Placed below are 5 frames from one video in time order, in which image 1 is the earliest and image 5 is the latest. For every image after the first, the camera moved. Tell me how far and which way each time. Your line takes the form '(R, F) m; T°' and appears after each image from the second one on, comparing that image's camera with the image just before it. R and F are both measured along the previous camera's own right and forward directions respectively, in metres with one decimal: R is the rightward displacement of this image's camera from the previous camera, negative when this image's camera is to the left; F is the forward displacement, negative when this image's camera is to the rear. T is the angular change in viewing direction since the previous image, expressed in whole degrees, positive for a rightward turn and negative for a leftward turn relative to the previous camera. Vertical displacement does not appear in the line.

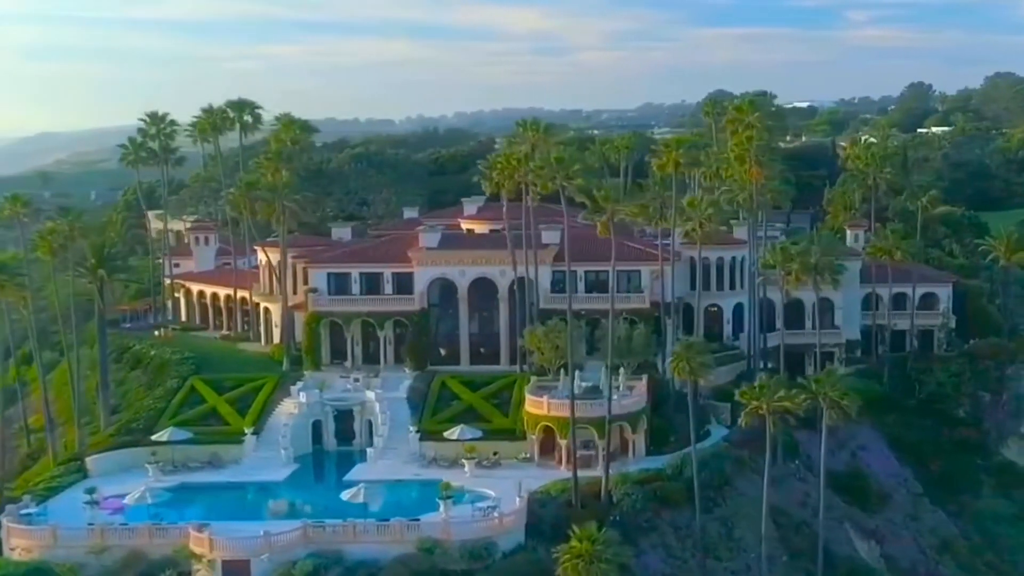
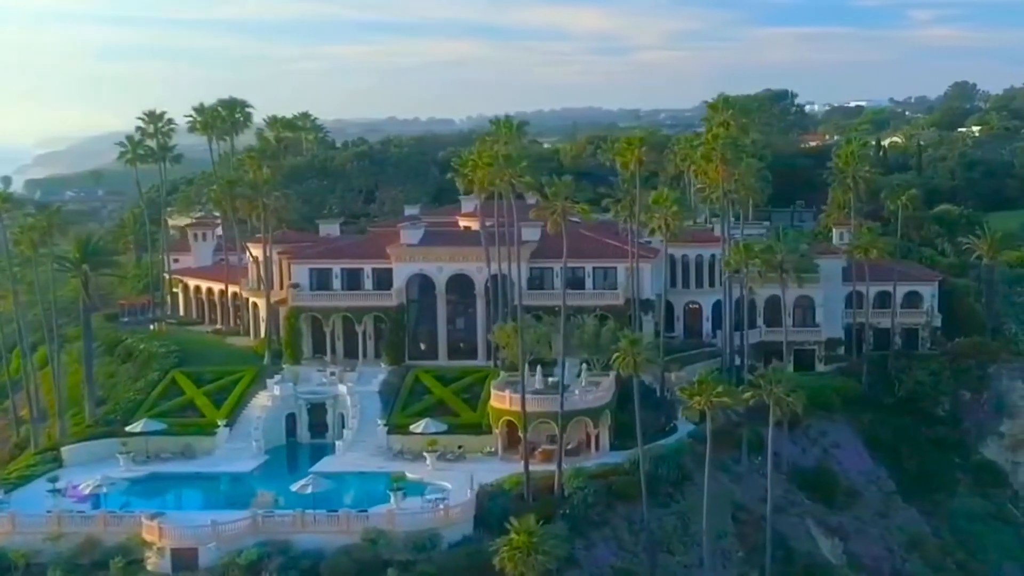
(+3.9, -0.4) m; -3°
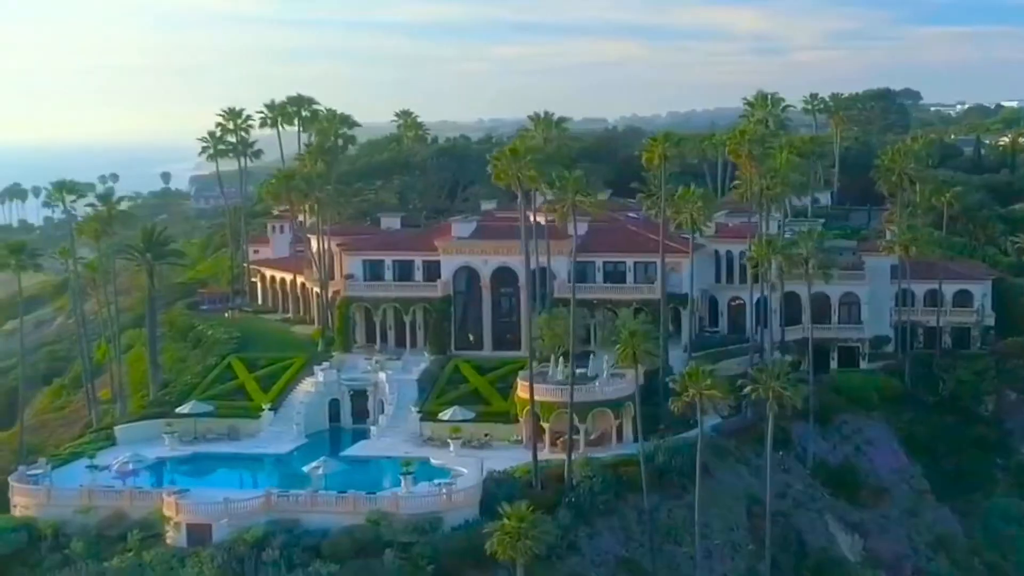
(+5.4, -1.1) m; -6°
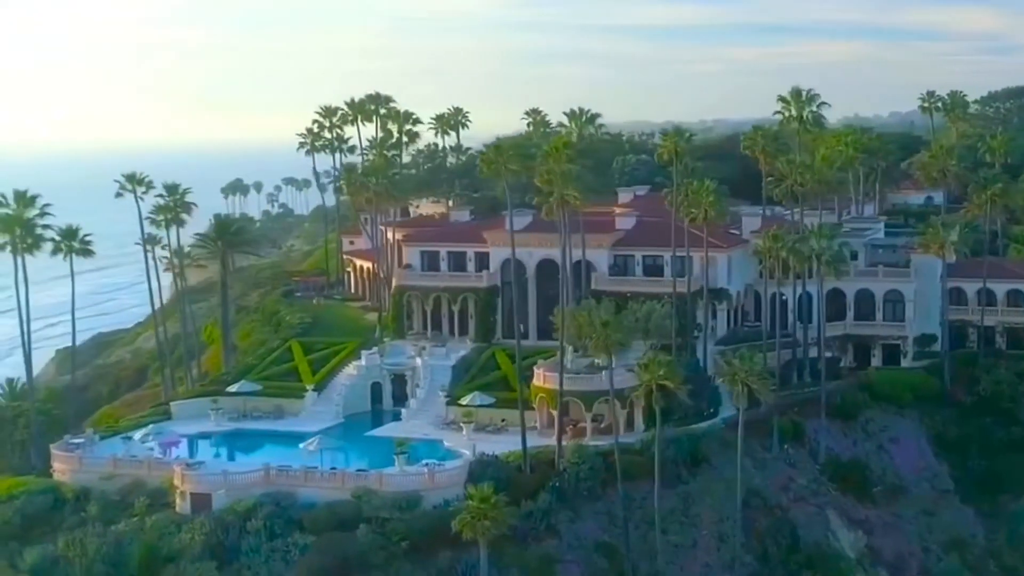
(+8.9, -1.0) m; -9°
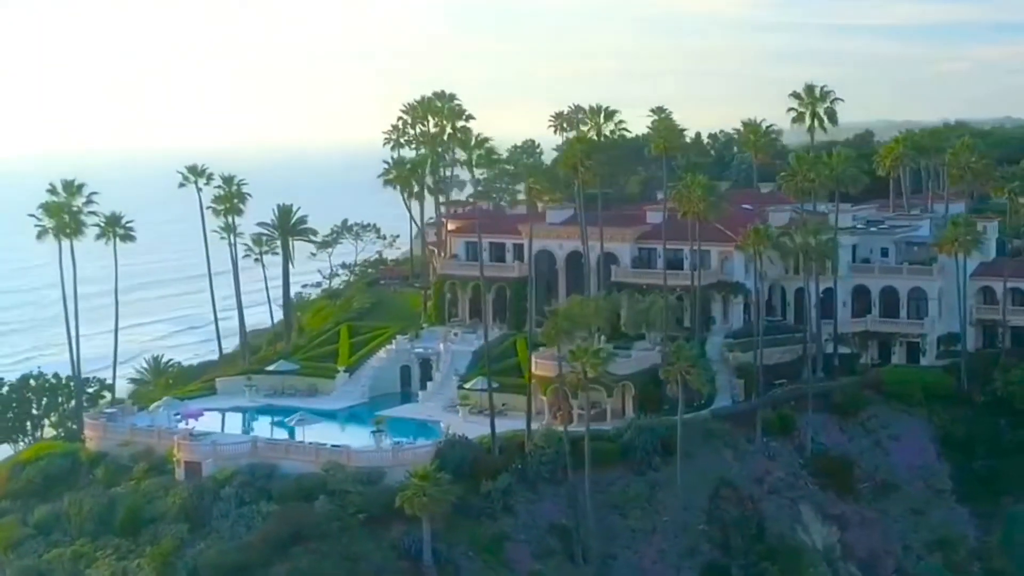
(+10.5, -0.9) m; -10°
